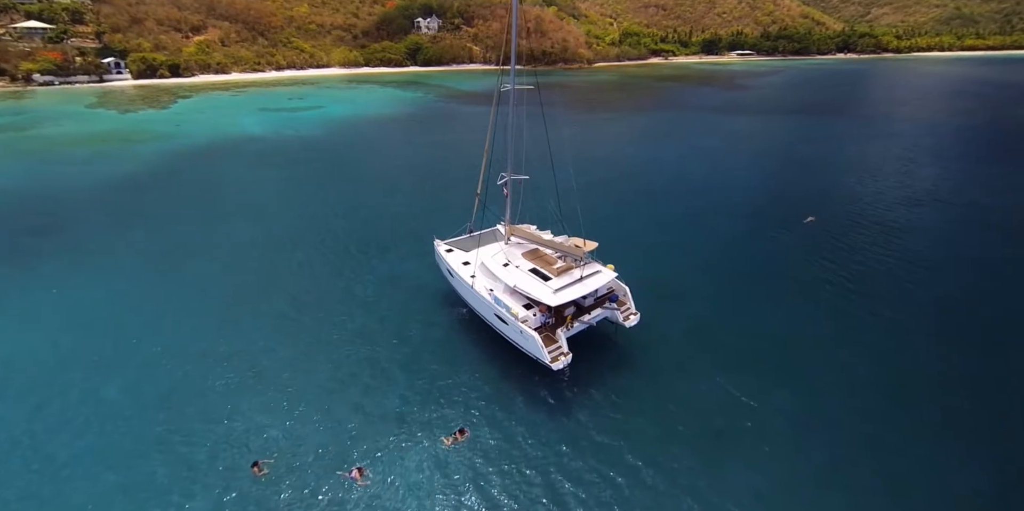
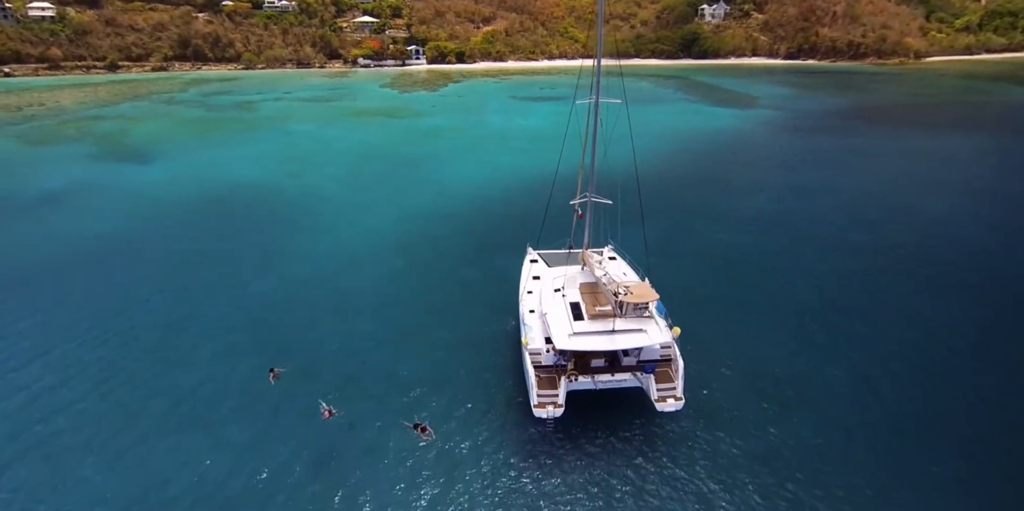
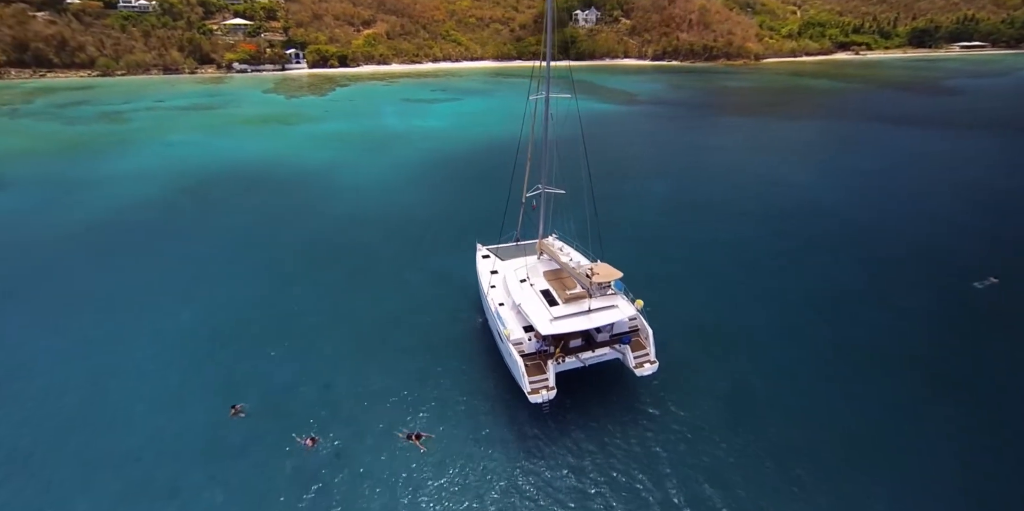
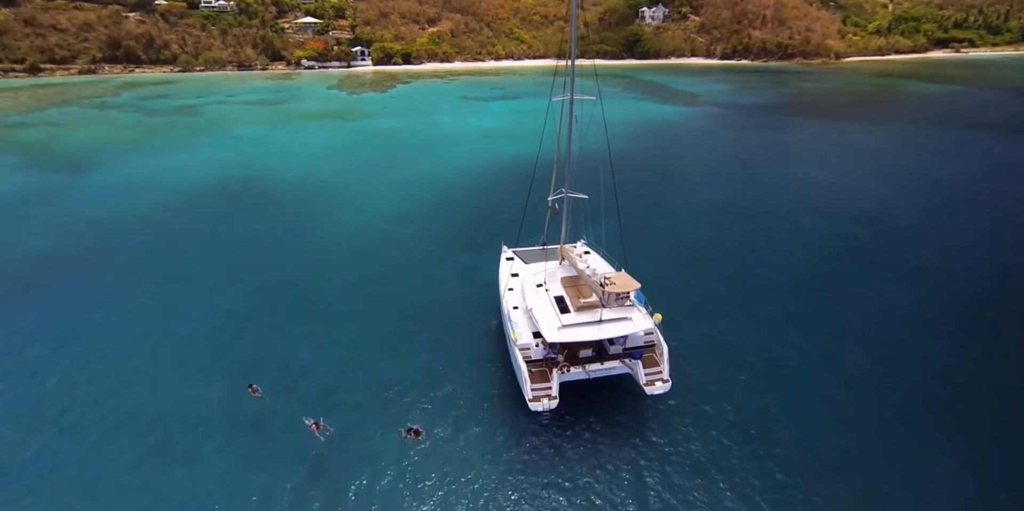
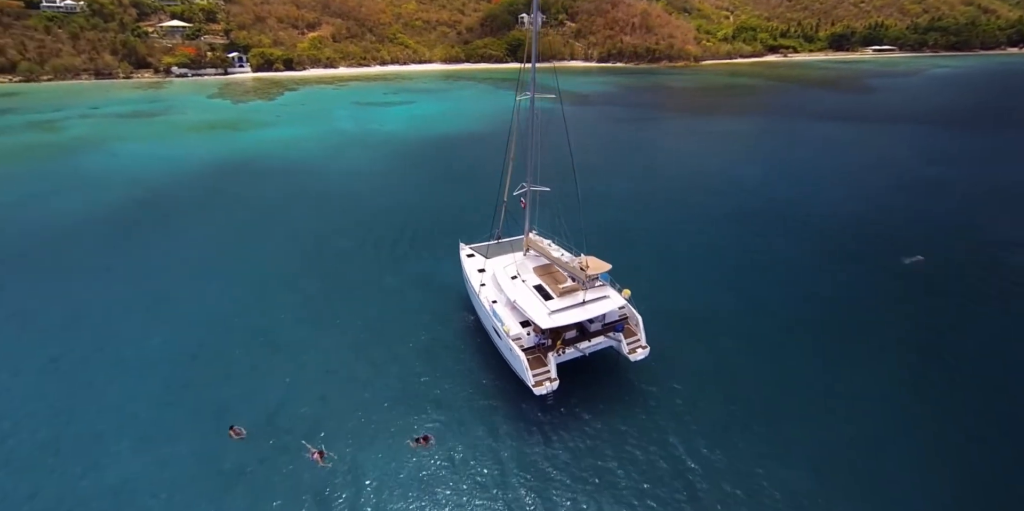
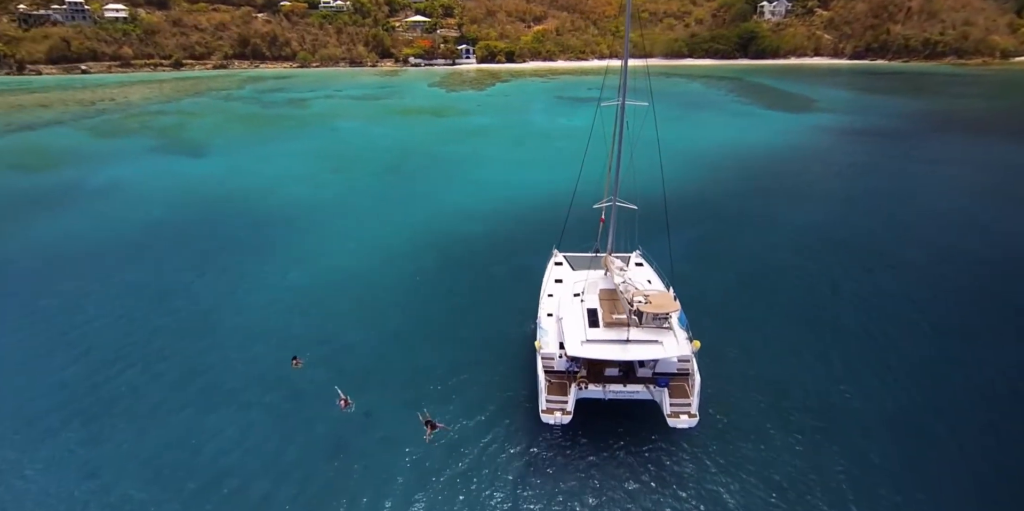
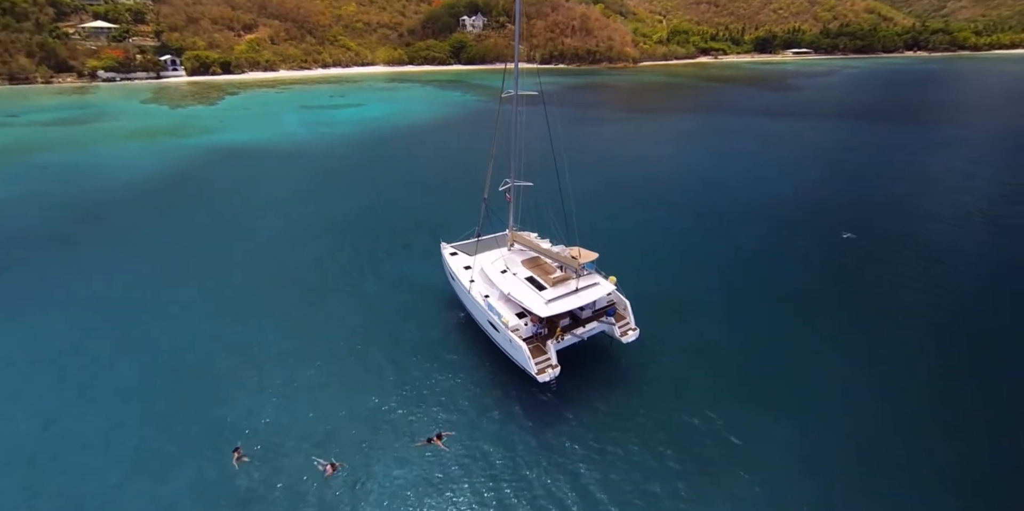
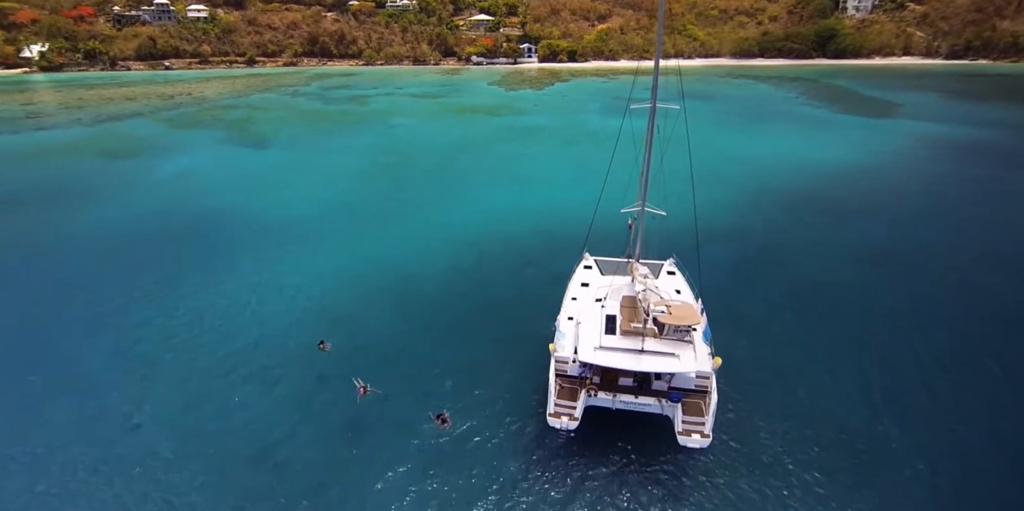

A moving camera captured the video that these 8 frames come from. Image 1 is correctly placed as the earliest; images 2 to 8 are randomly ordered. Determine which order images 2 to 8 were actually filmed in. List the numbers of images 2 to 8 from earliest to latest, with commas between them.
7, 5, 3, 4, 2, 6, 8
